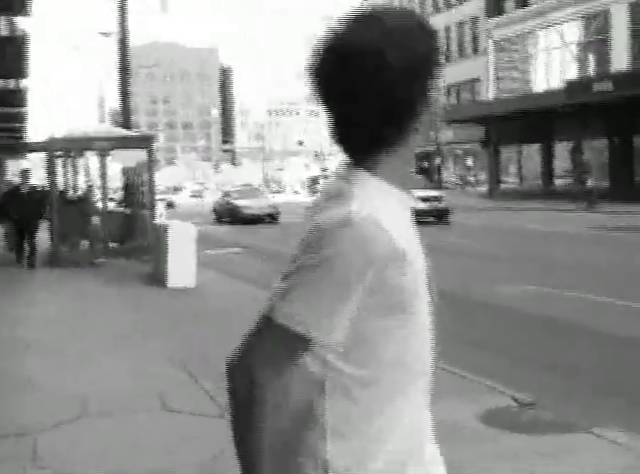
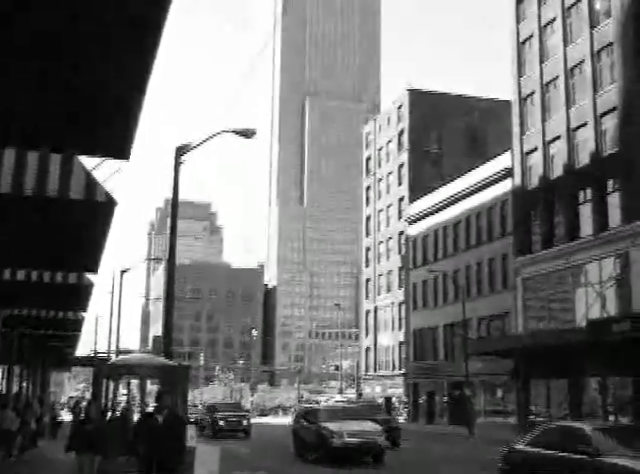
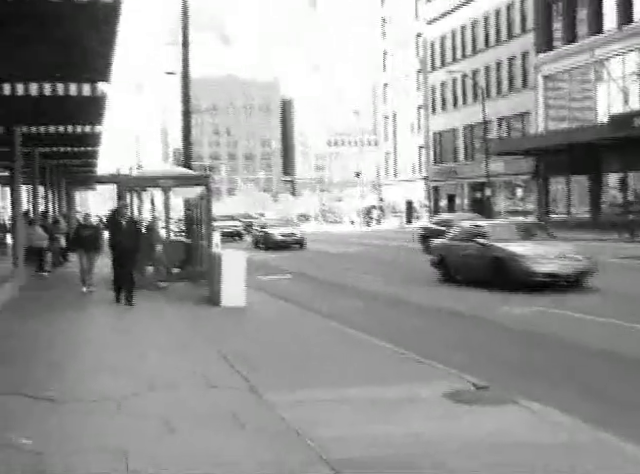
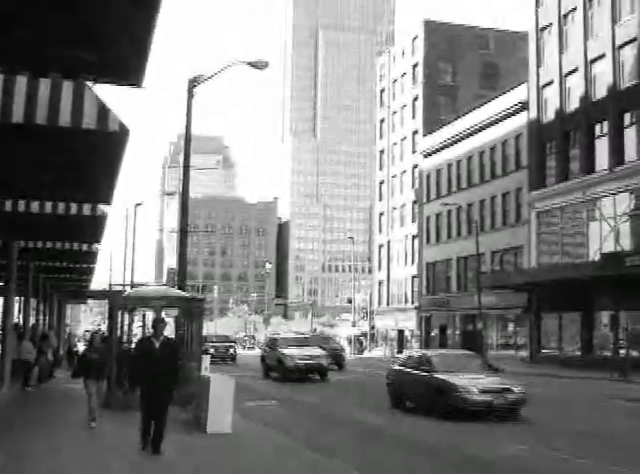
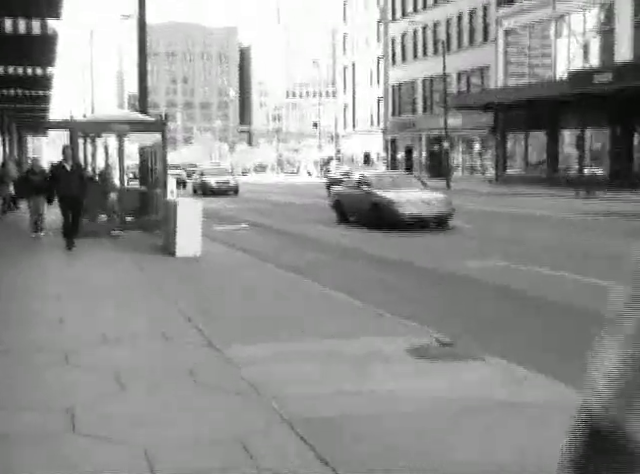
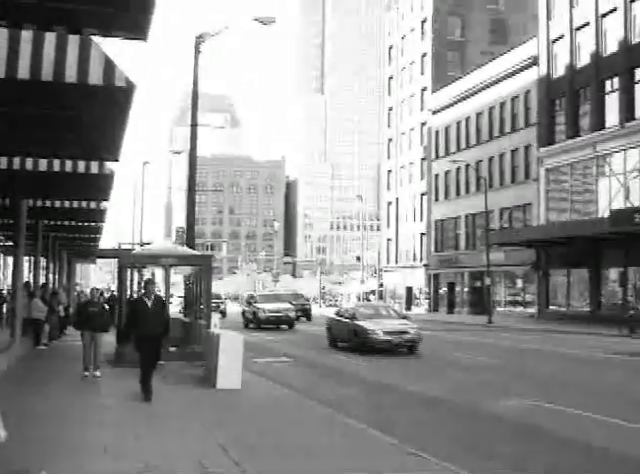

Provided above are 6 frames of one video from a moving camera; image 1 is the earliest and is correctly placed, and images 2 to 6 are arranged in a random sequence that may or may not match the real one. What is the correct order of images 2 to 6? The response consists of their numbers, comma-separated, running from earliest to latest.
5, 3, 6, 4, 2
